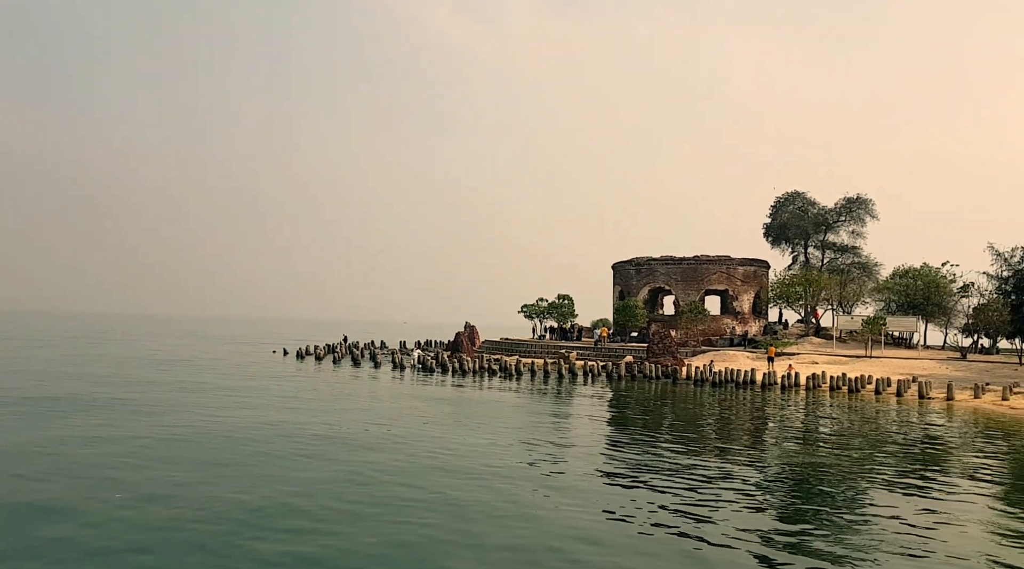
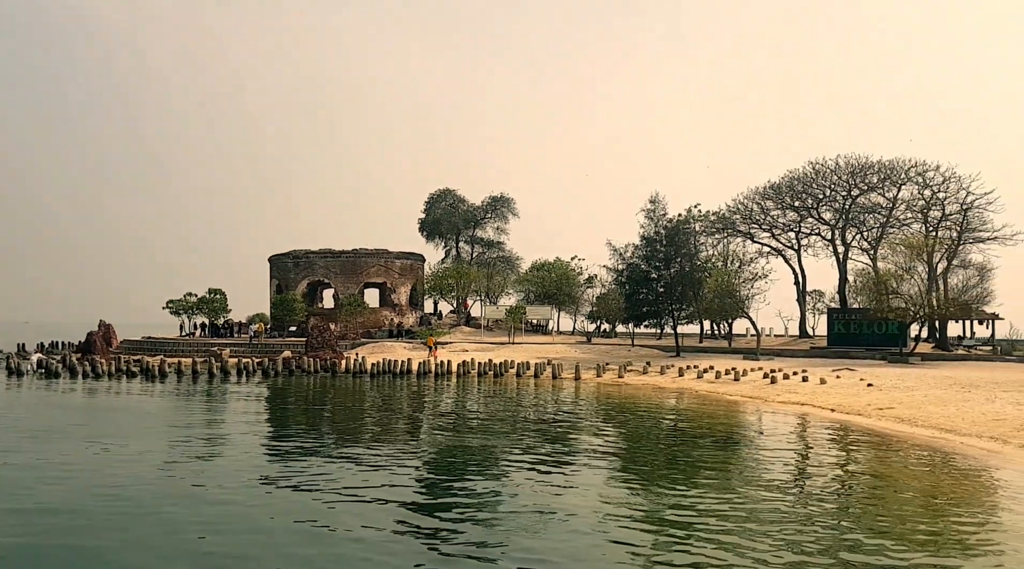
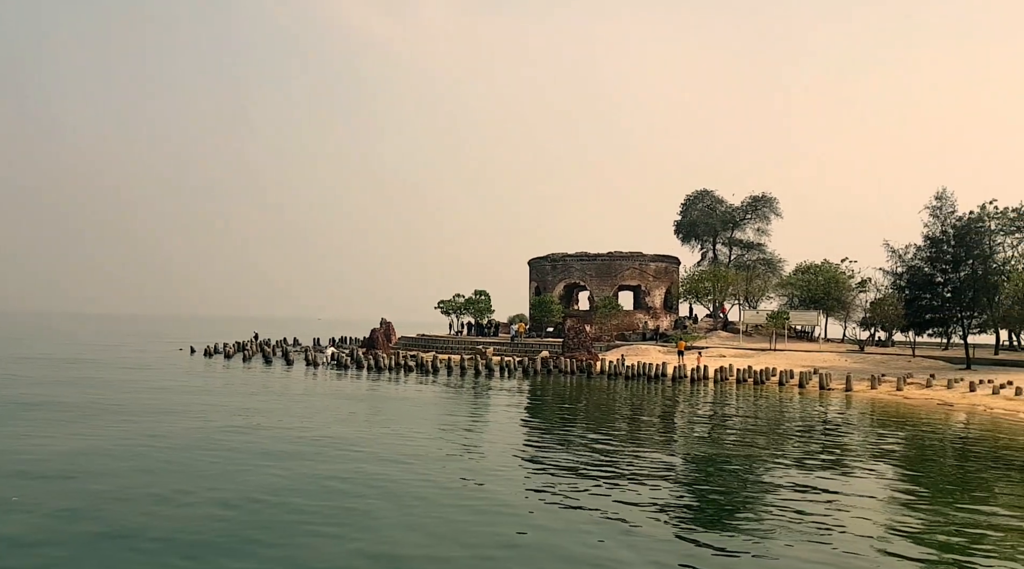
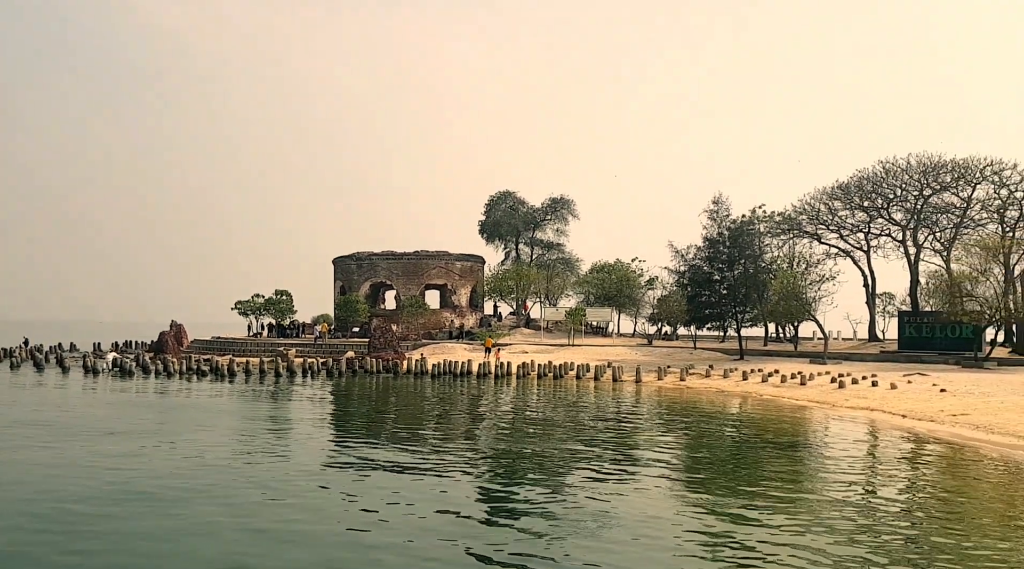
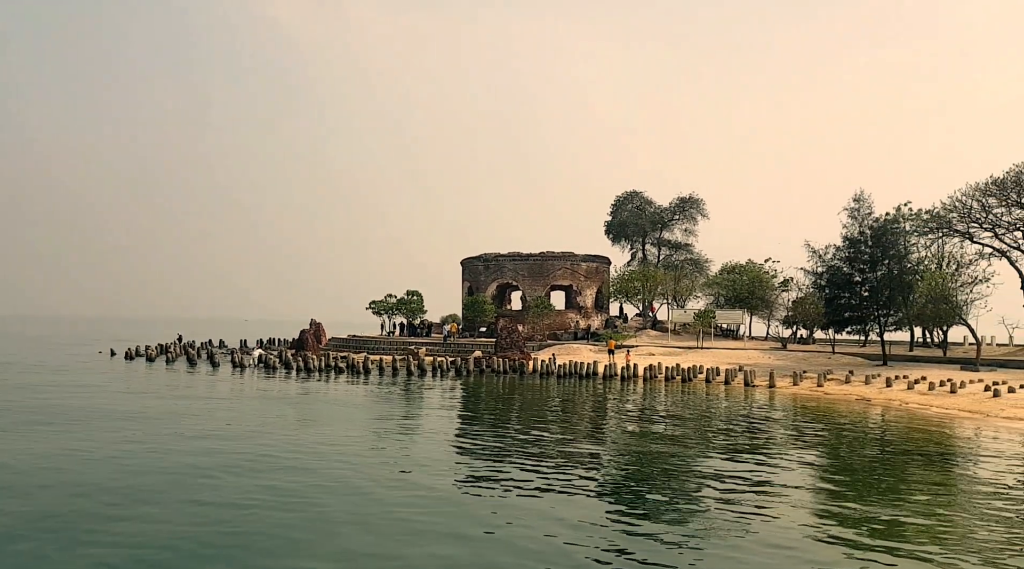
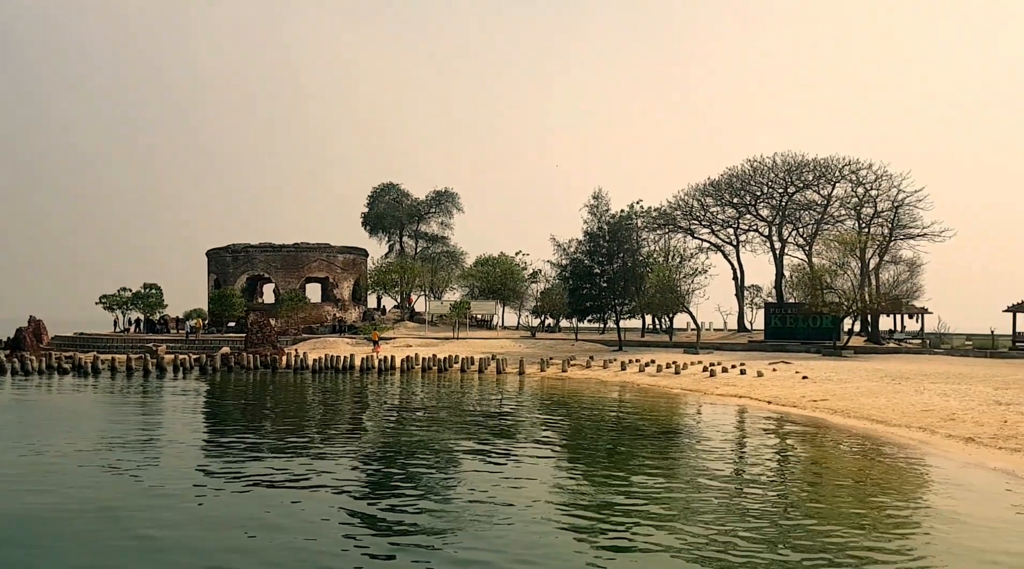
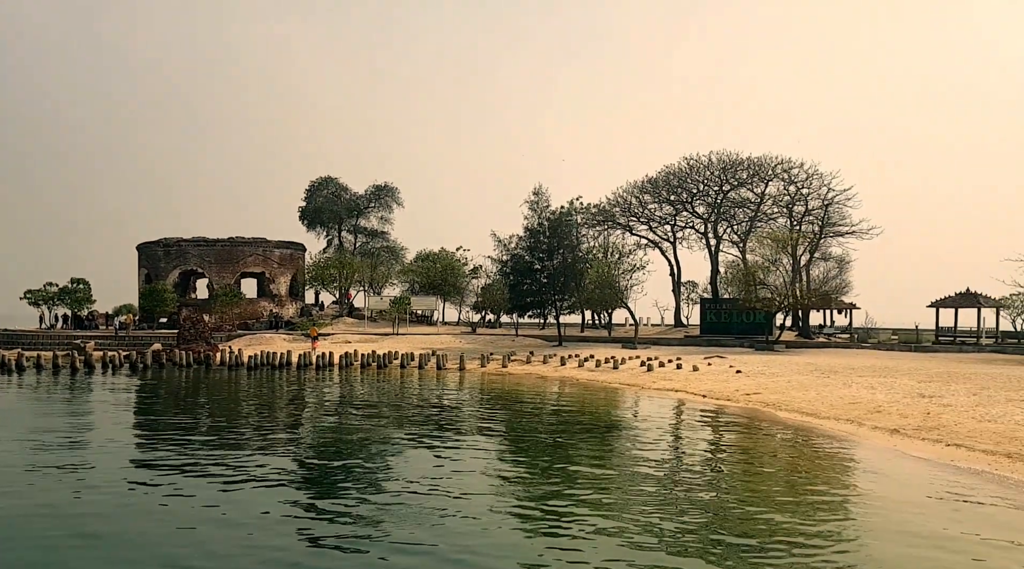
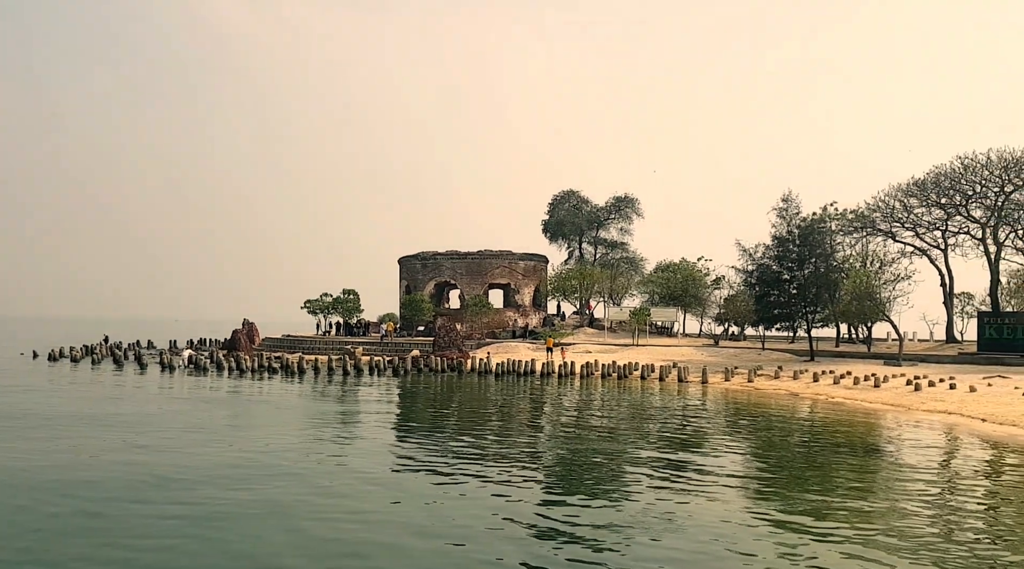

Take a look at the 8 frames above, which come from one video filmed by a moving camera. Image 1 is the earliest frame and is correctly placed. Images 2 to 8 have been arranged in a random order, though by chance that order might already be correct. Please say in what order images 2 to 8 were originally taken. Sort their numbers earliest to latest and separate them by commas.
3, 5, 8, 4, 2, 6, 7
